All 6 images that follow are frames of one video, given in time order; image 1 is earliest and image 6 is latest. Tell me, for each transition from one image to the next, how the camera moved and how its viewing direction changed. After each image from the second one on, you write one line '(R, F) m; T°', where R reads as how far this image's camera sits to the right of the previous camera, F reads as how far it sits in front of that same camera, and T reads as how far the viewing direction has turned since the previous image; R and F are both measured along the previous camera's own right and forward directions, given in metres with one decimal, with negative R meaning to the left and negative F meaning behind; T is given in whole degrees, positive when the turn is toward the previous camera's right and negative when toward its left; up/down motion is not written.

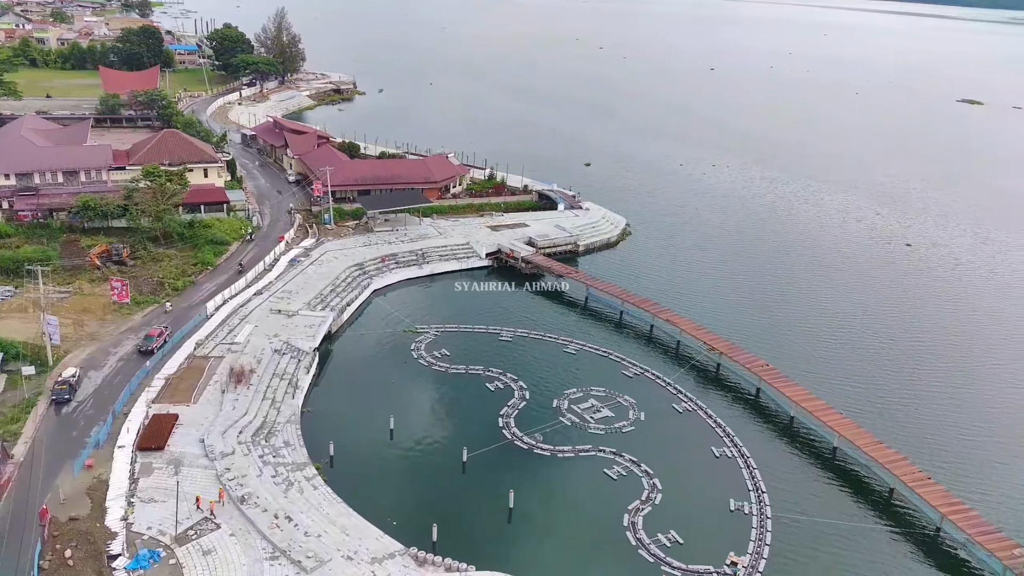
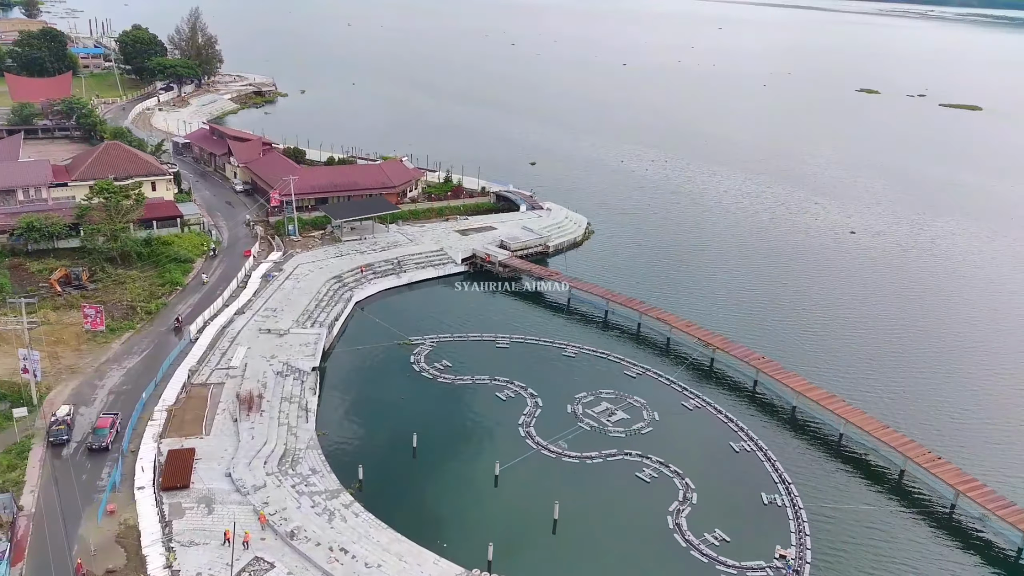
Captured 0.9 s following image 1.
(-5.6, +0.7) m; +7°
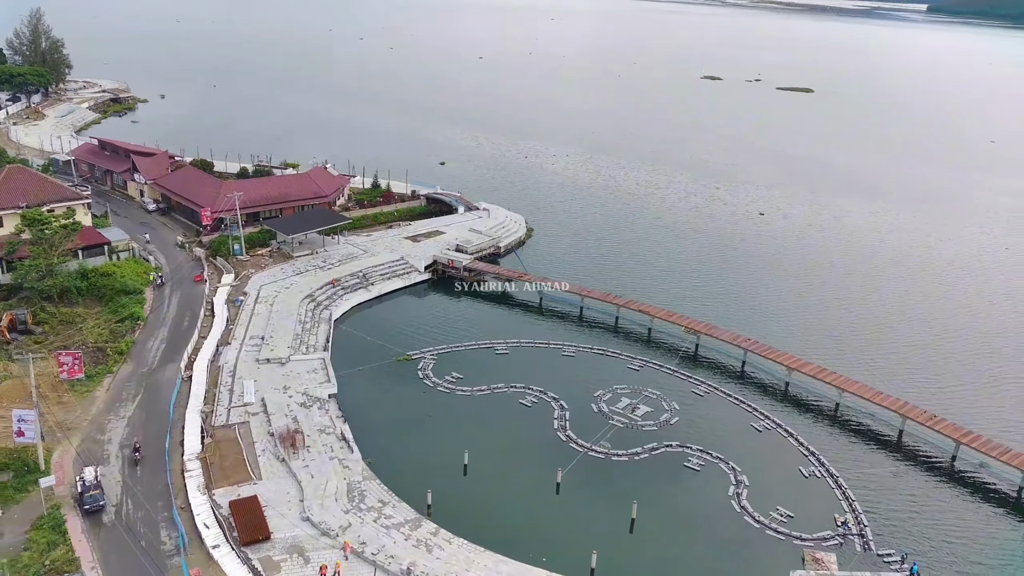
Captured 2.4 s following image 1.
(-9.8, +1.0) m; +12°
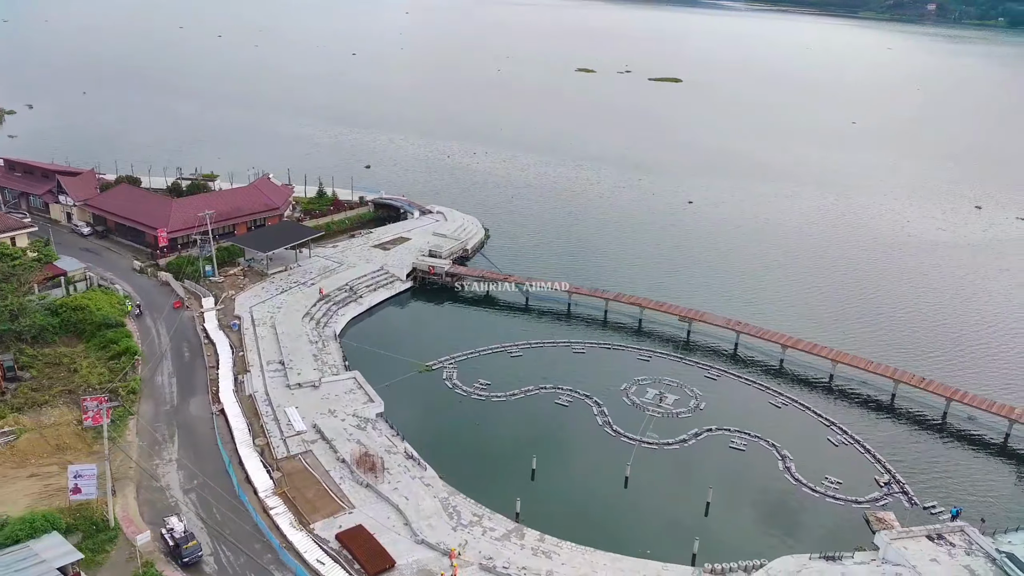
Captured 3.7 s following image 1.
(-9.7, +0.3) m; +10°
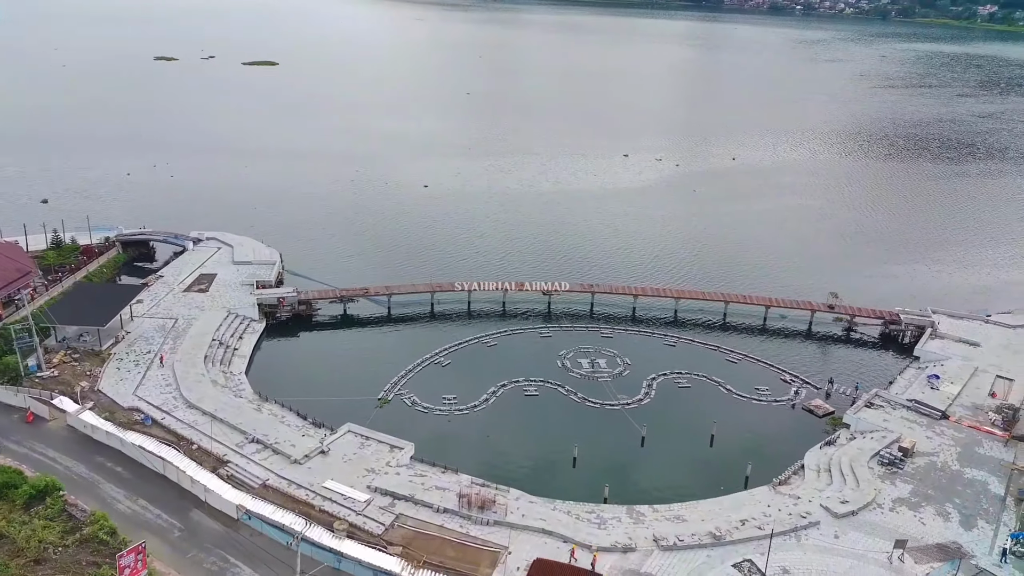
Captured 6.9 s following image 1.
(-21.2, +5.4) m; +31°
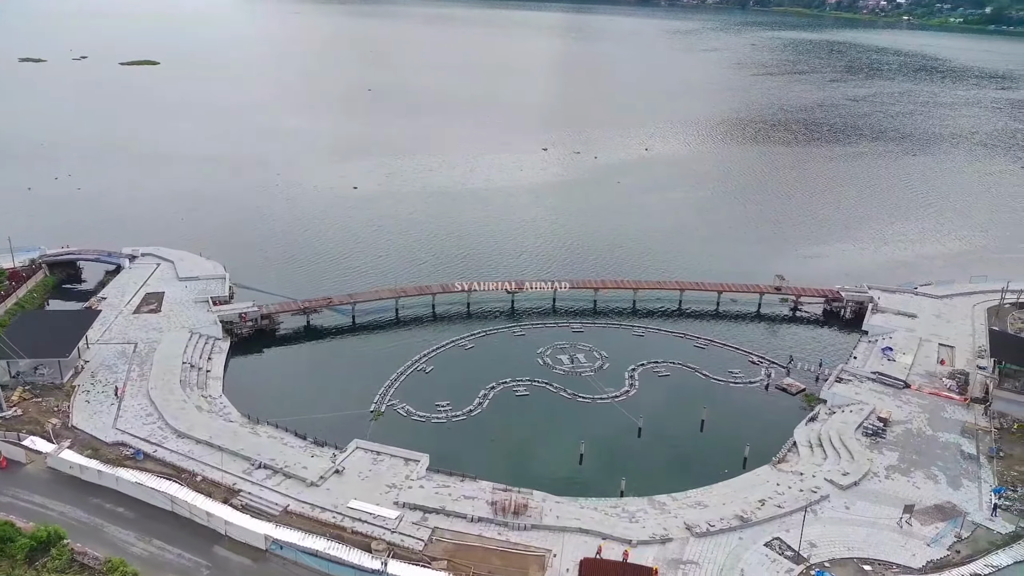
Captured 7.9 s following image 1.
(-5.9, +0.4) m; +8°
